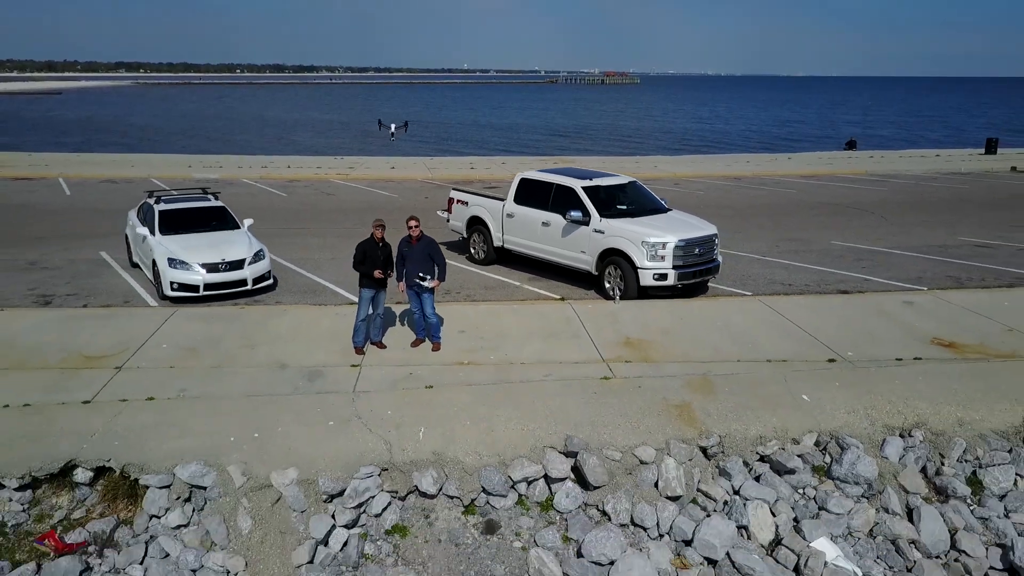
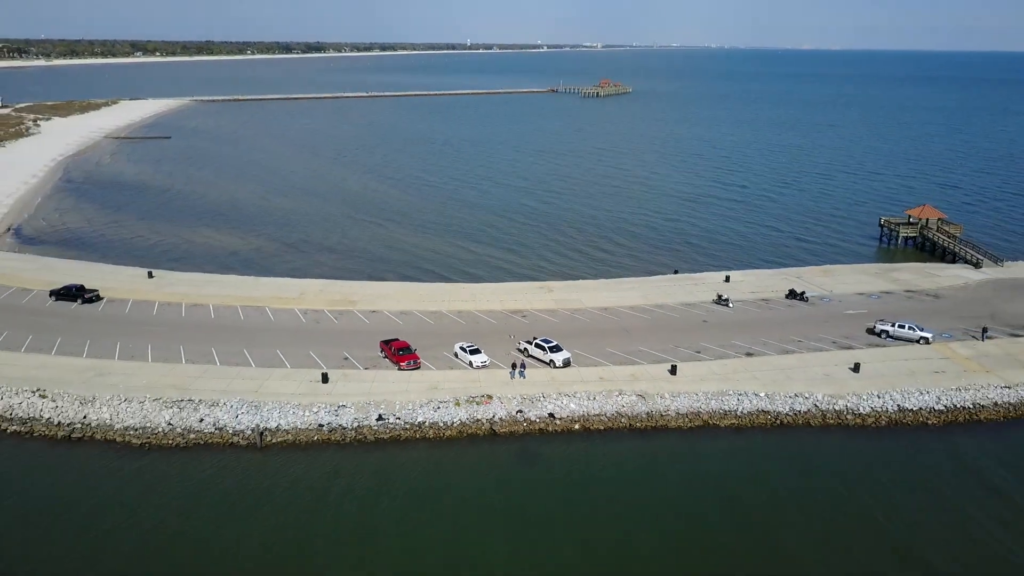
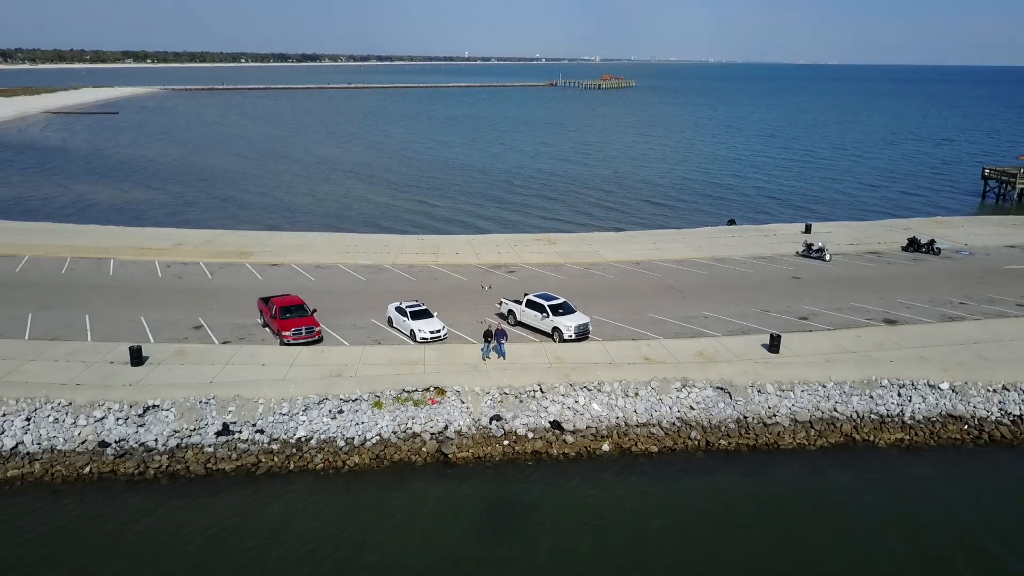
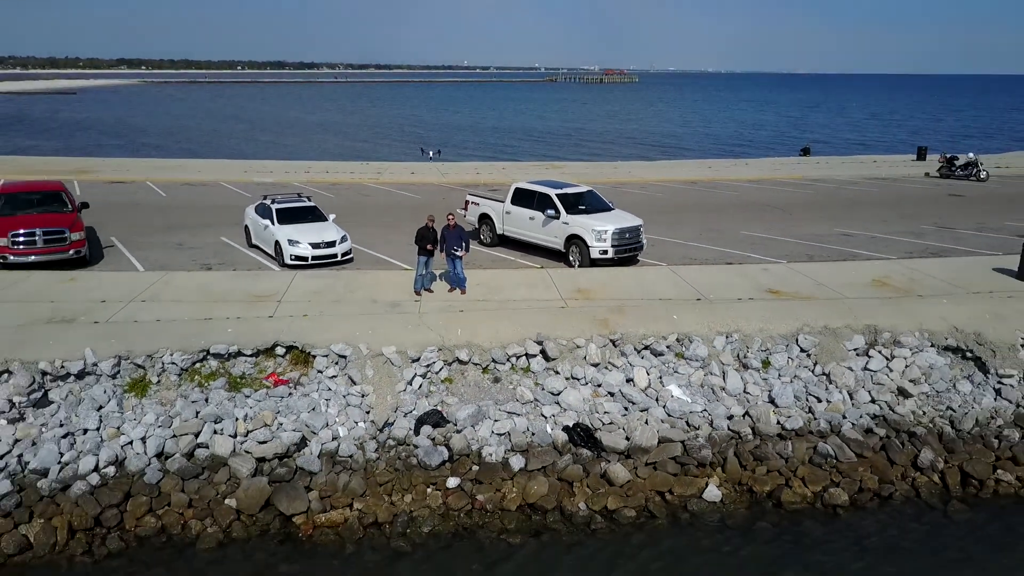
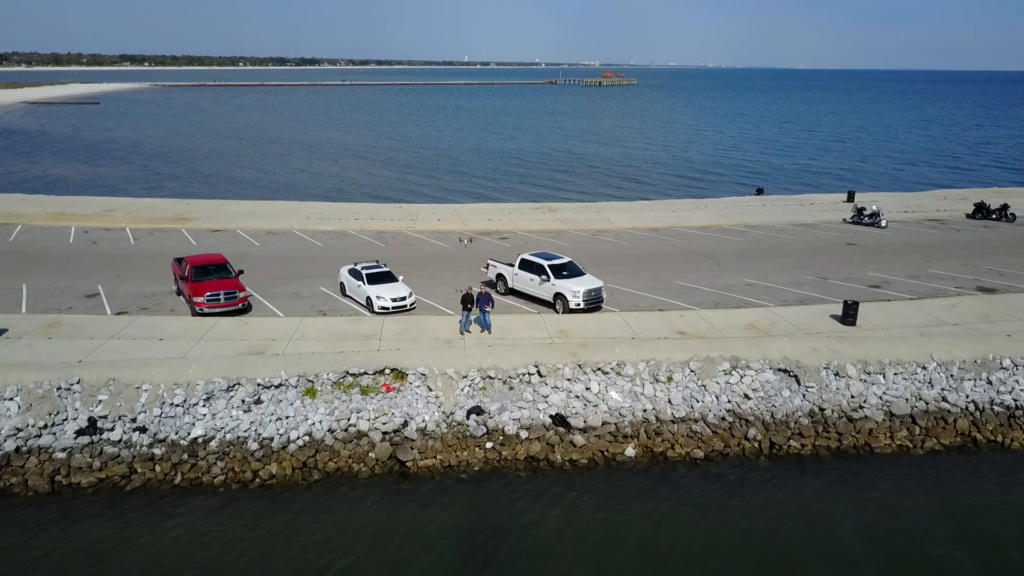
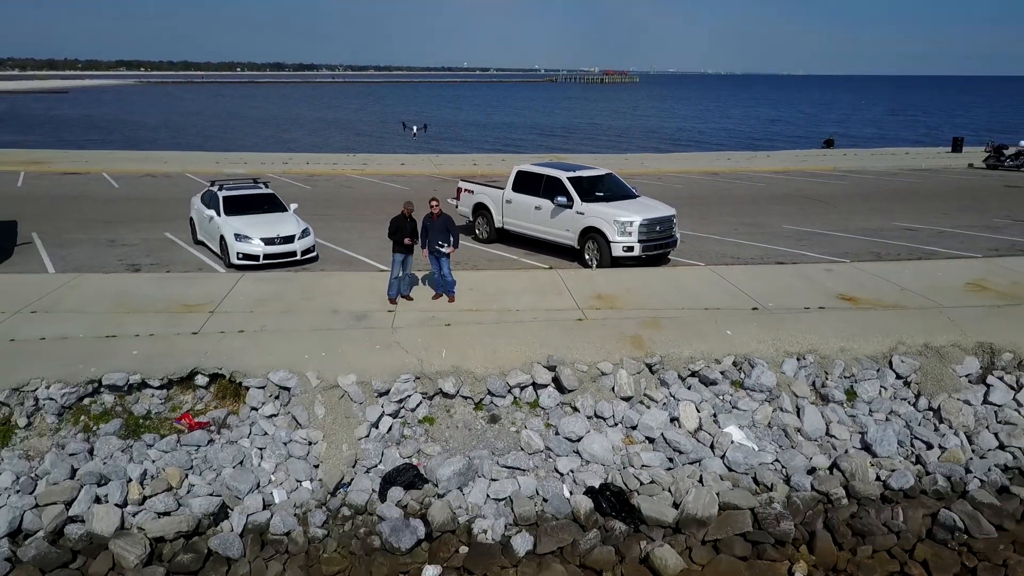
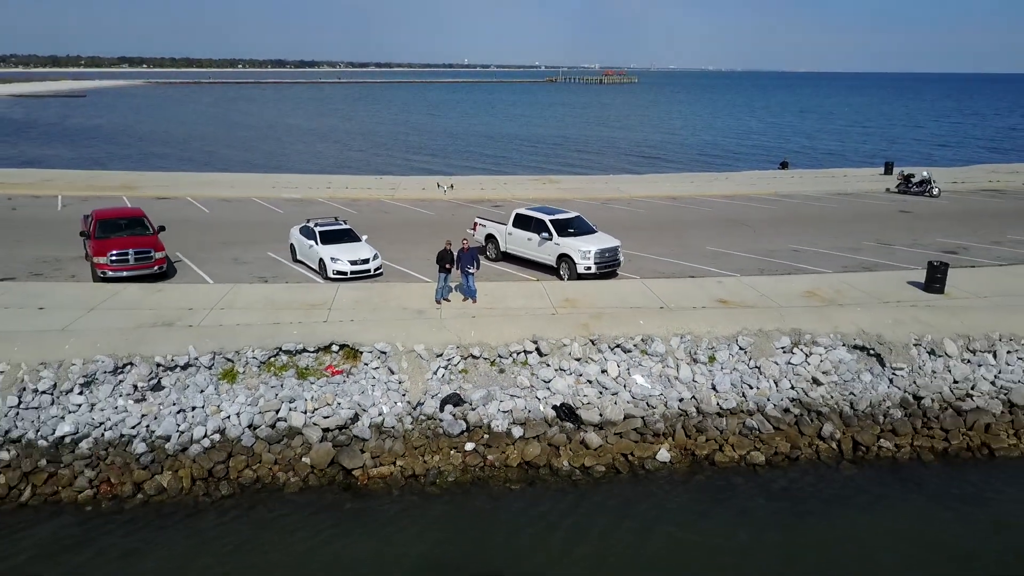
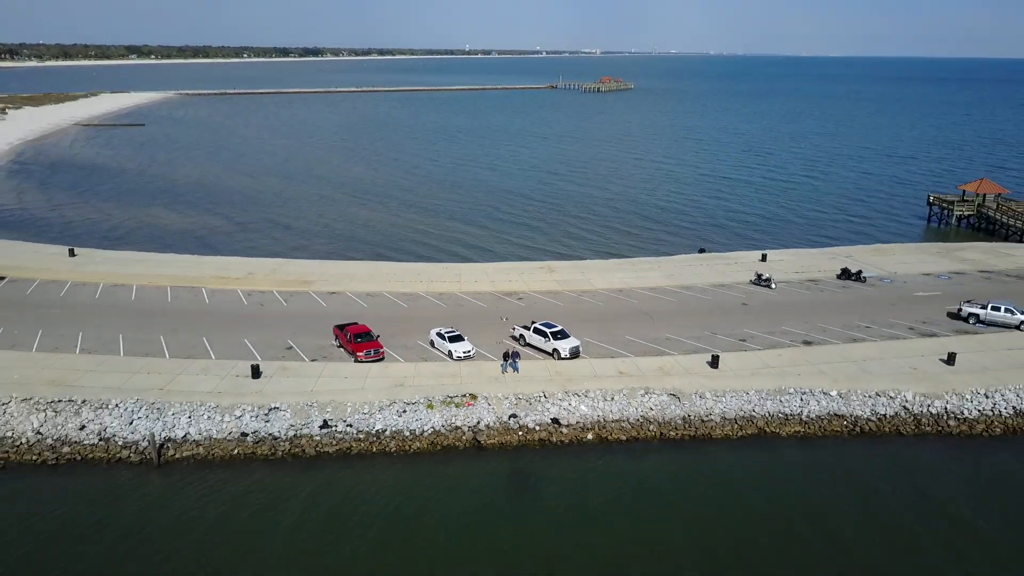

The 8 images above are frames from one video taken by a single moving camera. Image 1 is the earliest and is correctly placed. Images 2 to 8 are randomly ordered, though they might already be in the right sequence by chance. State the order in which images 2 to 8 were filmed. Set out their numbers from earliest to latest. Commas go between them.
6, 4, 7, 5, 3, 8, 2
